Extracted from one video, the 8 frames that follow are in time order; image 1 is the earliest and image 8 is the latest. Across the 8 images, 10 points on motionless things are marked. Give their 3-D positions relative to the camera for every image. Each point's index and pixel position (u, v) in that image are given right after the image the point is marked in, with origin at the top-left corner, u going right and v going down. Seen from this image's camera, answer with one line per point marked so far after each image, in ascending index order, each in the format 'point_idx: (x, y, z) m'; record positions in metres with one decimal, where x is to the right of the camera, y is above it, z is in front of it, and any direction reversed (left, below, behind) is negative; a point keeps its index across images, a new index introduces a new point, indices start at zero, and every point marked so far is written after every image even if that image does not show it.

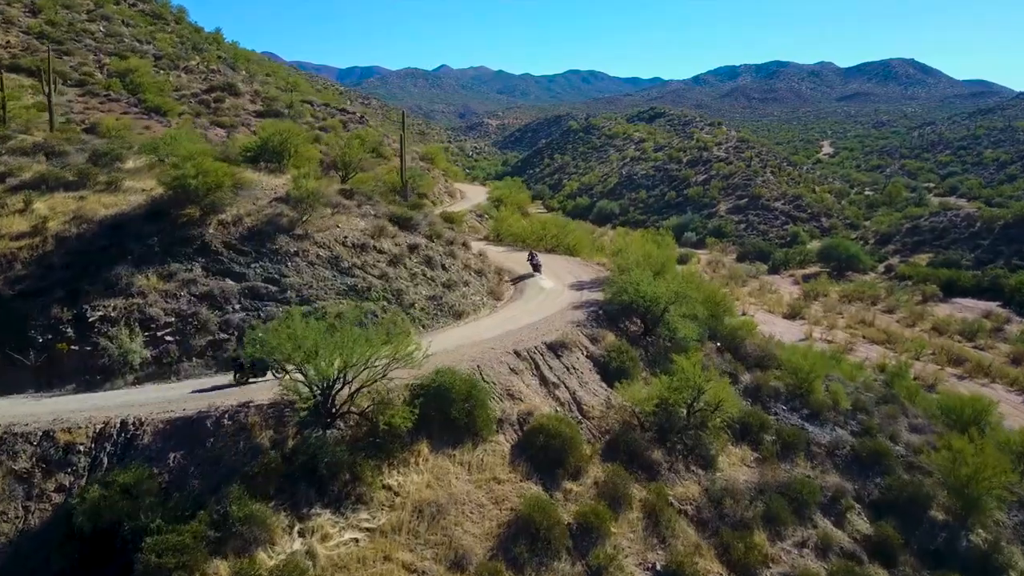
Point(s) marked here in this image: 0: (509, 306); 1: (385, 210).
0: (0.0, -0.4, +18.4) m
1: (-3.0, +1.8, +19.1) m
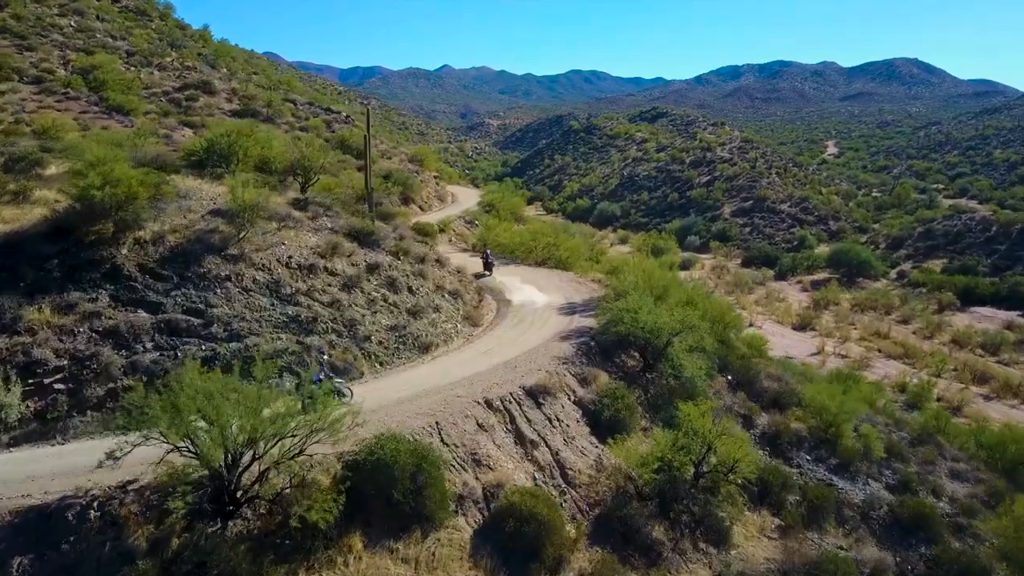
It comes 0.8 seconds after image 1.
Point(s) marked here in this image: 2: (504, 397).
0: (-0.4, -0.9, +15.8) m
1: (-3.4, +1.3, +16.6) m
2: (-0.1, -1.6, +11.9) m
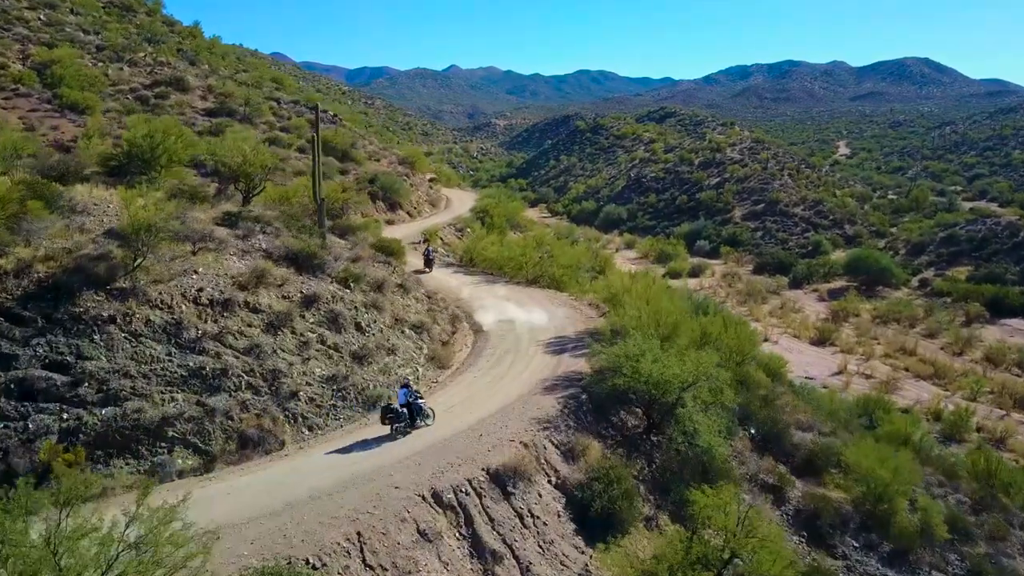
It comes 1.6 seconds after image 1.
0: (-0.8, -1.4, +12.9) m
1: (-3.8, +0.8, +13.6) m
2: (-0.6, -2.1, +8.9) m
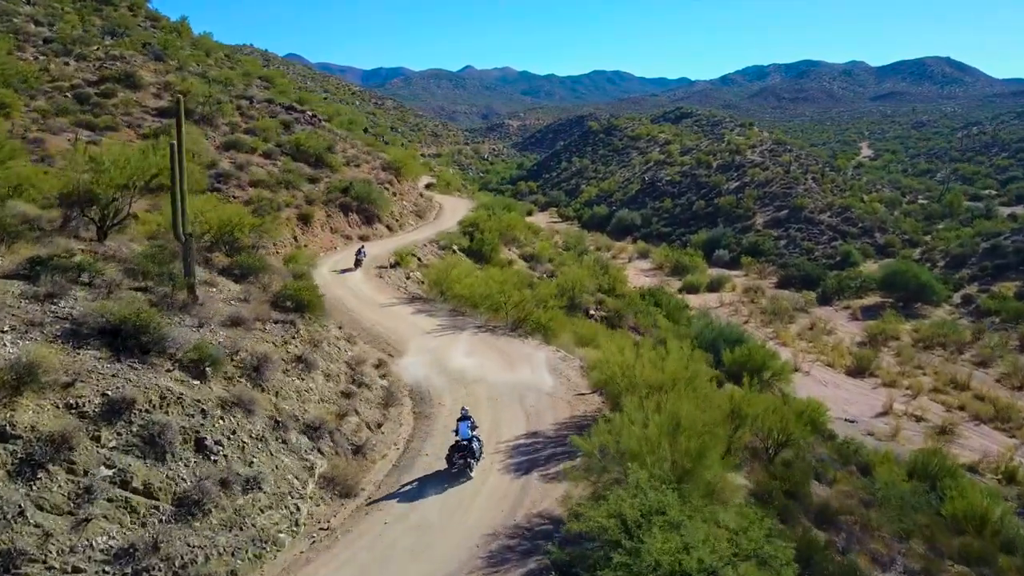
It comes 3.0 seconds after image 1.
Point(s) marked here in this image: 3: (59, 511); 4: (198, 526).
0: (-1.5, -2.4, +8.3) m
1: (-4.4, -0.2, +9.1) m
2: (-1.3, -3.1, +4.3) m
3: (-3.7, -1.8, +6.8) m
4: (-2.8, -2.1, +7.4) m
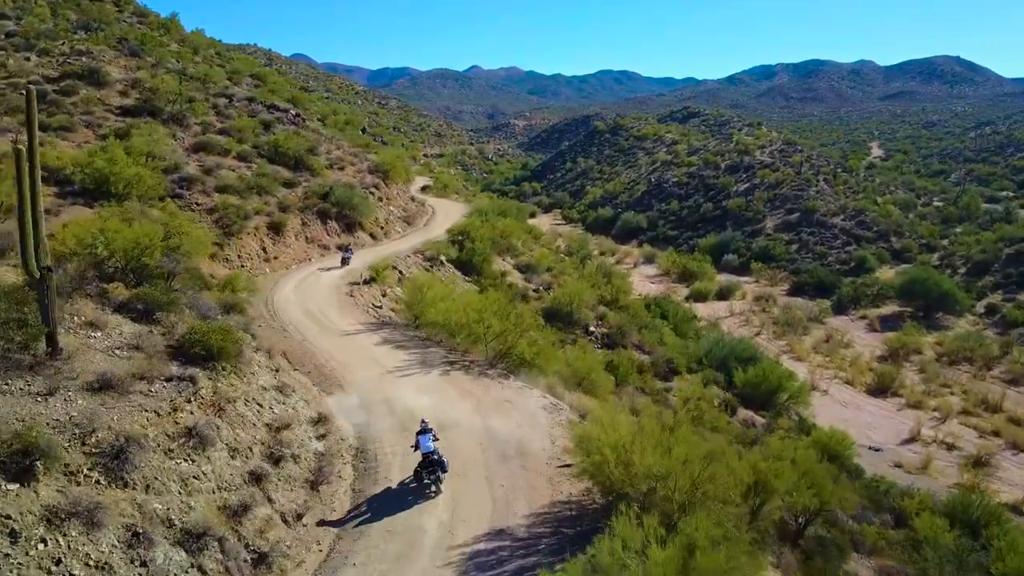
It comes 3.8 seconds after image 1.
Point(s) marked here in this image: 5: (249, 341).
0: (-1.9, -2.9, +5.8) m
1: (-4.9, -0.7, +6.6) m
2: (-1.8, -3.6, +1.8) m
3: (-4.1, -2.3, +4.3) m
4: (-3.2, -2.6, +5.0) m
5: (-3.7, -0.8, +11.5) m
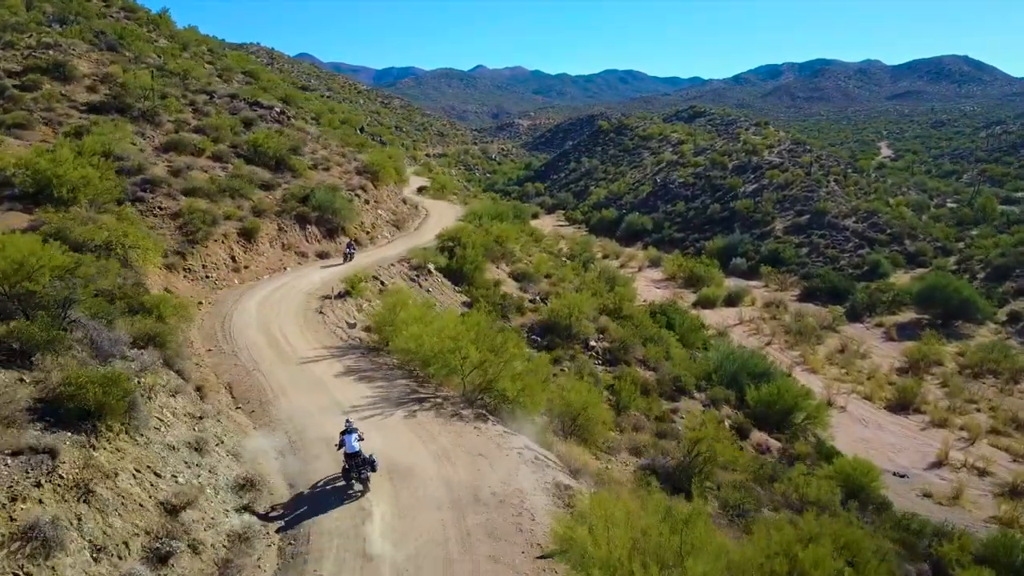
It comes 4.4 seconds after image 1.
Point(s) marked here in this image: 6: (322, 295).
0: (-2.2, -3.2, +3.7) m
1: (-5.2, -1.0, +4.6) m
2: (-2.1, -3.9, -0.3) m
3: (-4.5, -2.6, +2.2) m
4: (-3.5, -2.9, +2.9) m
5: (-4.0, -1.1, +9.4) m
6: (-4.4, -0.2, +19.2) m
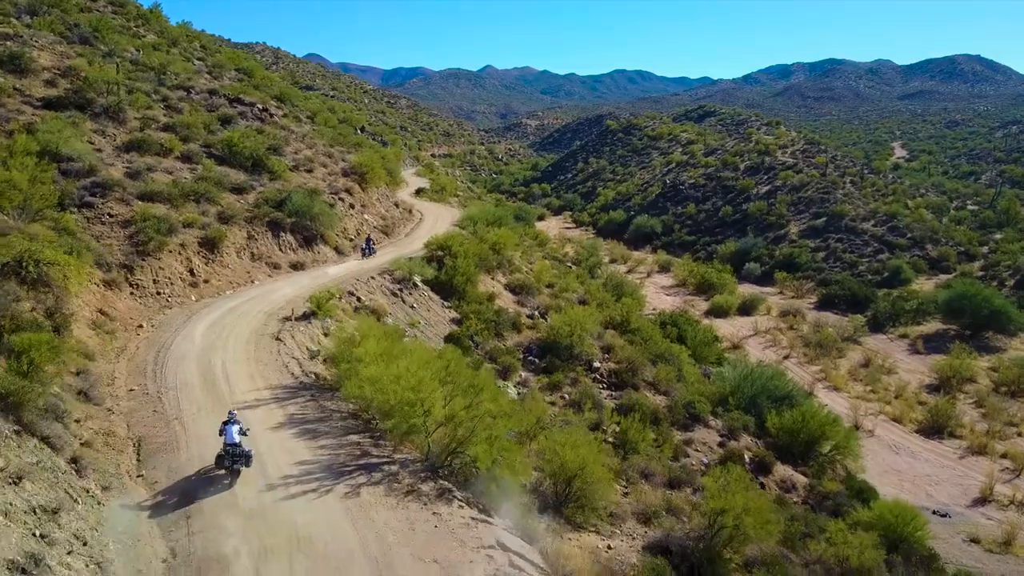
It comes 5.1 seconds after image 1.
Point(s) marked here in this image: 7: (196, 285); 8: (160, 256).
0: (-2.6, -3.6, +1.2) m
1: (-5.5, -1.4, +2.1) m
2: (-2.5, -4.3, -2.8) m
3: (-4.8, -3.0, -0.2) m
4: (-3.9, -3.3, +0.4) m
5: (-4.3, -1.5, +6.9) m
6: (-4.6, -0.6, +16.7) m
7: (-7.4, +0.1, +19.4) m
8: (-8.1, +0.7, +19.0) m
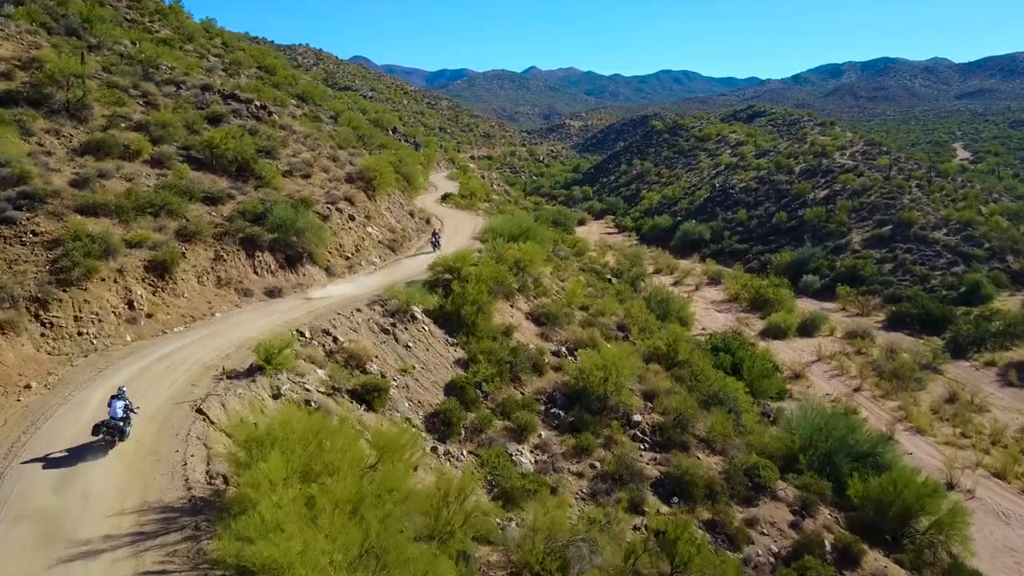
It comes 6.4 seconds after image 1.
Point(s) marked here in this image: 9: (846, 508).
0: (-3.3, -4.3, -2.9) m
1: (-6.1, -2.1, -1.8) m
2: (-3.4, -5.0, -6.8) m
3: (-5.6, -3.7, -4.2) m
4: (-4.6, -4.0, -3.6) m
5: (-4.7, -2.2, +2.9) m
6: (-4.5, -1.3, +12.8) m
7: (-7.1, -0.6, +15.5) m
8: (-7.8, 0.0, +15.2) m
9: (+7.7, -5.1, +18.9) m
